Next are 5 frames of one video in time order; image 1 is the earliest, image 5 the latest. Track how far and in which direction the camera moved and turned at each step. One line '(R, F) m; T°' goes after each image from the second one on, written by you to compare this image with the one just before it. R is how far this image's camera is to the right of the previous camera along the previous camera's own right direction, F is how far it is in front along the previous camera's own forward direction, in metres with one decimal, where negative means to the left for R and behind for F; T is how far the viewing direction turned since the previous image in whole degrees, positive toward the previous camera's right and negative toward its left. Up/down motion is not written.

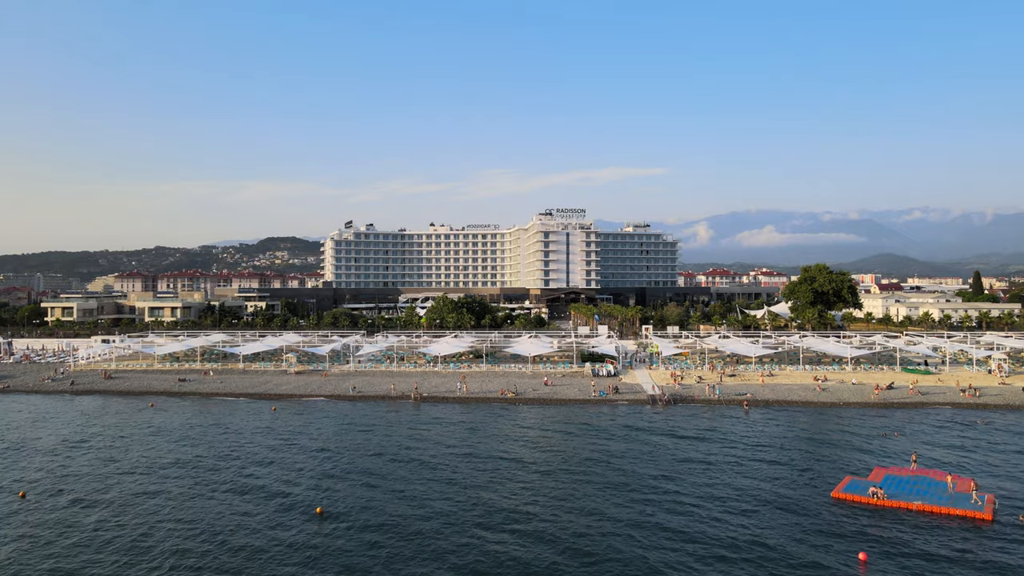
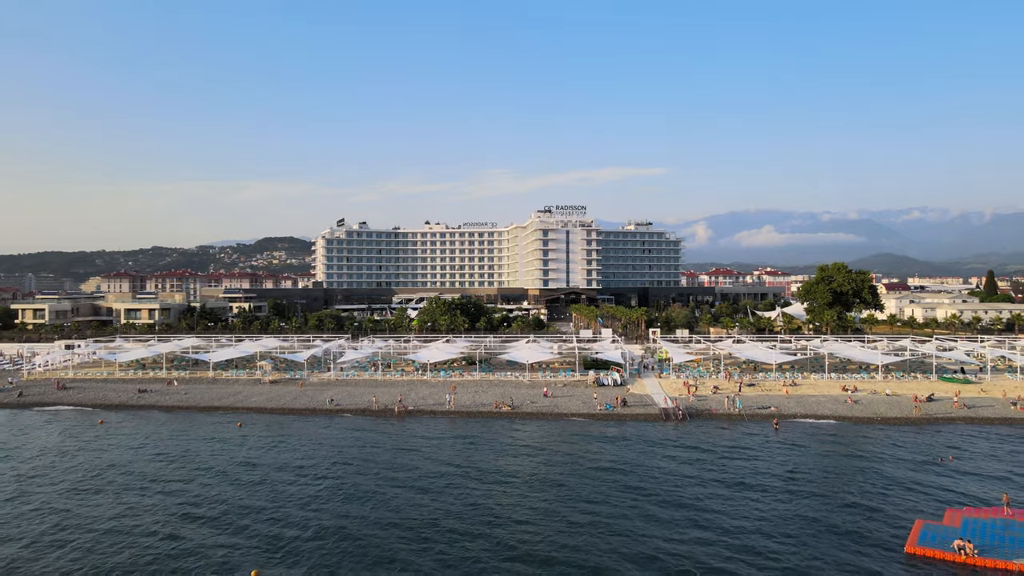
(+0.2, +5.5) m; 0°
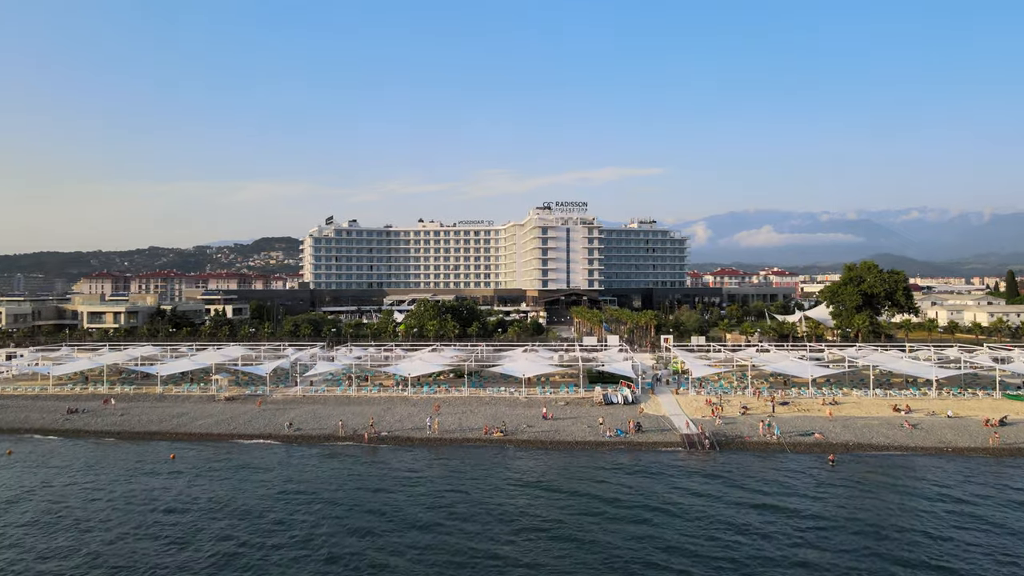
(+0.3, +7.5) m; 0°
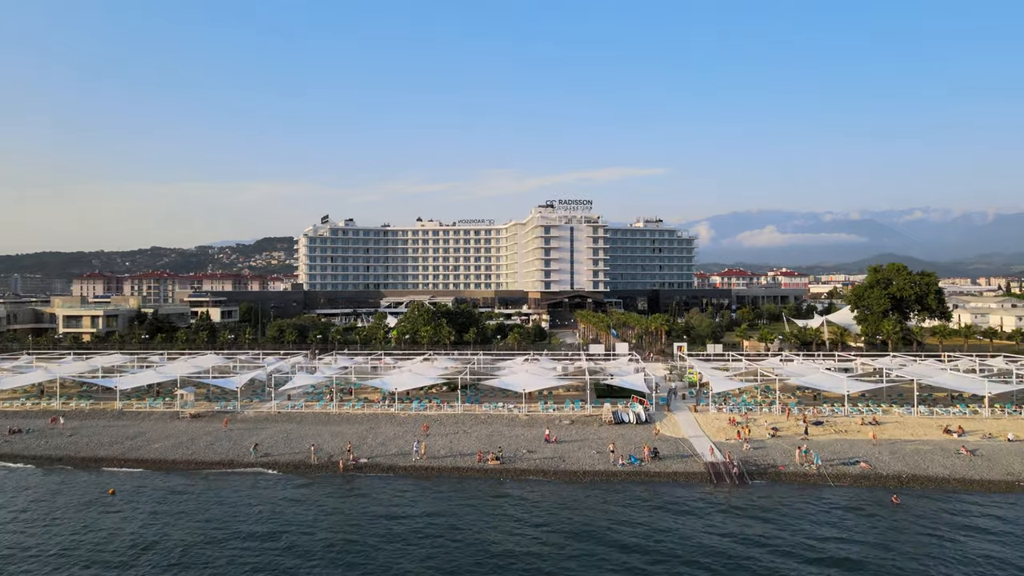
(+0.2, +5.1) m; 0°
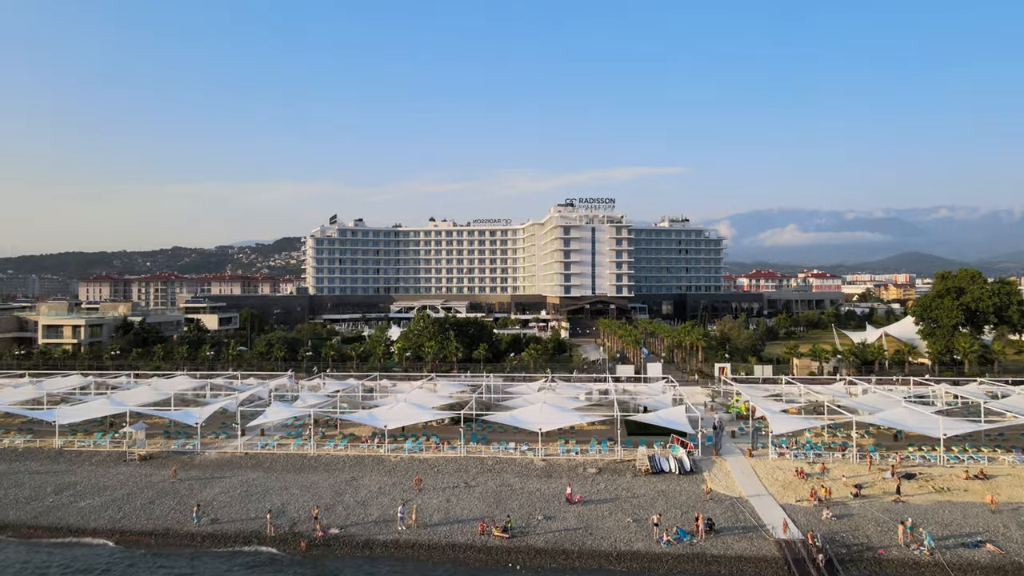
(+0.3, +7.7) m; -1°
